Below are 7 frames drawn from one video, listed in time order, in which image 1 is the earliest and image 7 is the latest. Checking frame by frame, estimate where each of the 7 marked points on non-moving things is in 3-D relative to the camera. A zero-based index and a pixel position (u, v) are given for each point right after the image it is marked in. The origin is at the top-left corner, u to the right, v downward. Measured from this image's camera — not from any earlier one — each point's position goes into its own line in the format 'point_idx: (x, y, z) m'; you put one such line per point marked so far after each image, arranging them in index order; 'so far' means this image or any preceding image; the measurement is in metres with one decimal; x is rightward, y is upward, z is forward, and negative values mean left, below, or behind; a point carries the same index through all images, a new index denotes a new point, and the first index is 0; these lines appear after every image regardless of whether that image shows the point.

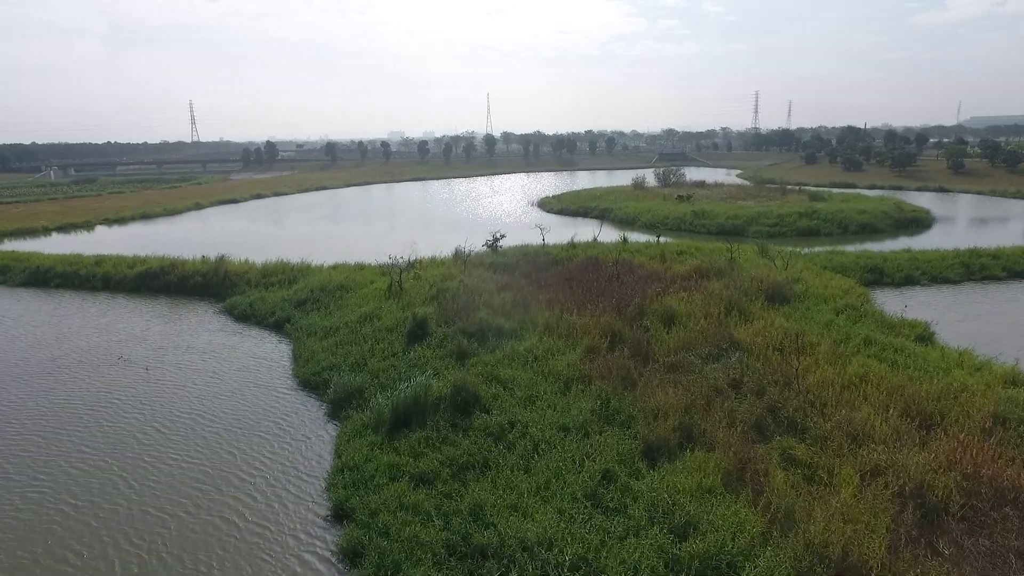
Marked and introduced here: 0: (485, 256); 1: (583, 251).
0: (-0.5, +0.6, +13.5) m
1: (+1.5, +0.8, +14.2) m
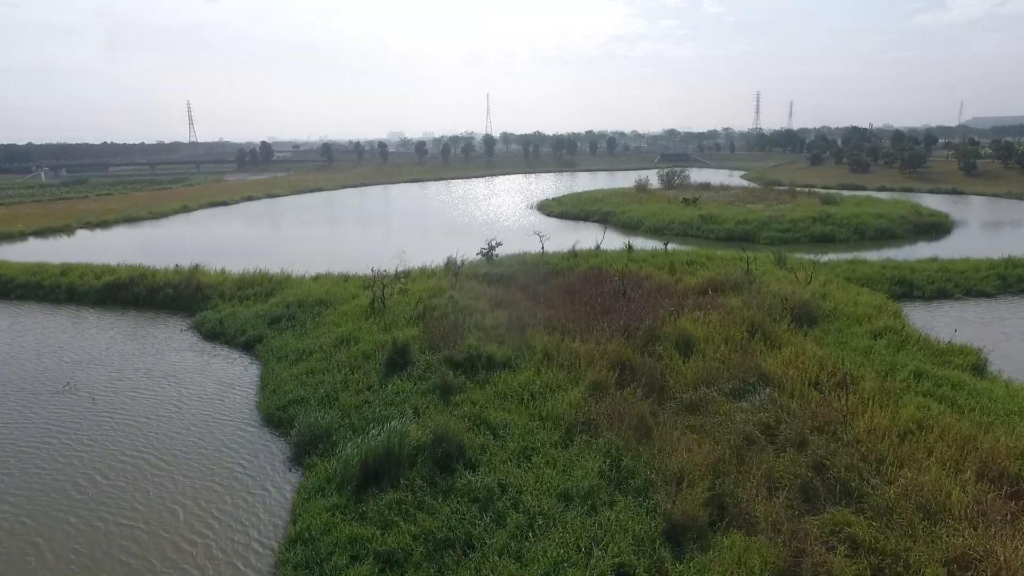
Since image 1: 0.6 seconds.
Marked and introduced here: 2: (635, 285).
0: (-0.6, +0.4, +12.5) m
1: (+1.5, +0.6, +13.2) m
2: (+2.0, +0.1, +10.6) m
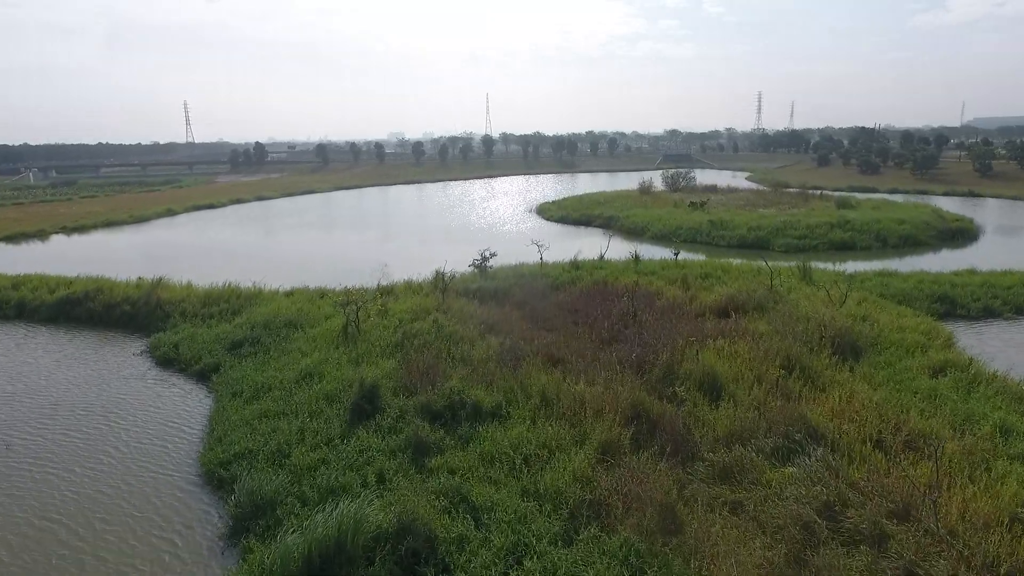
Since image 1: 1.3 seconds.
0: (-0.7, +0.1, +11.3) m
1: (+1.4, +0.3, +12.0) m
2: (+1.9, -0.2, +9.4) m
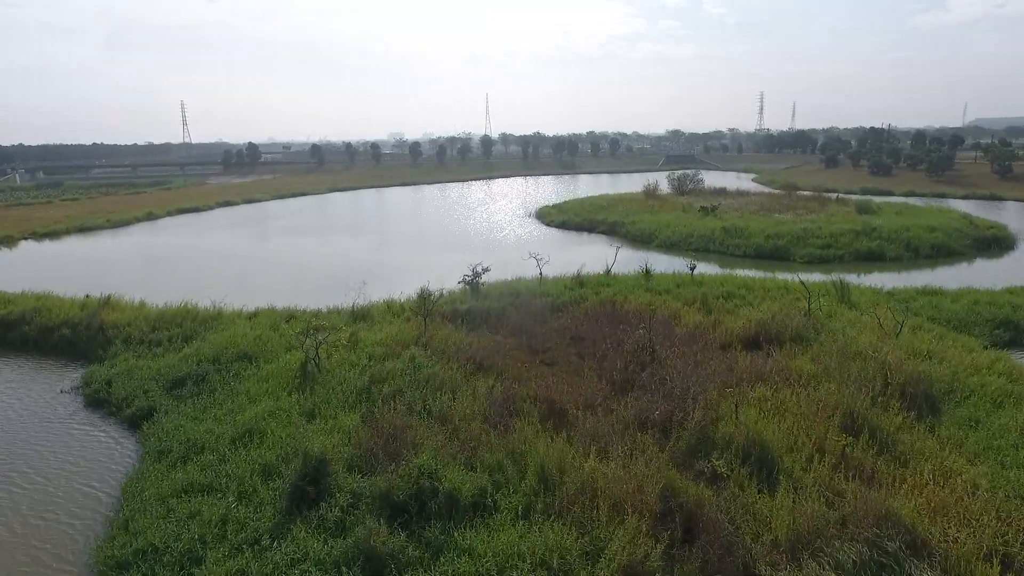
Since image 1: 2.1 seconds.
0: (-0.8, -0.2, +9.9) m
1: (+1.3, 0.0, +10.6) m
2: (+1.8, -0.5, +8.0) m
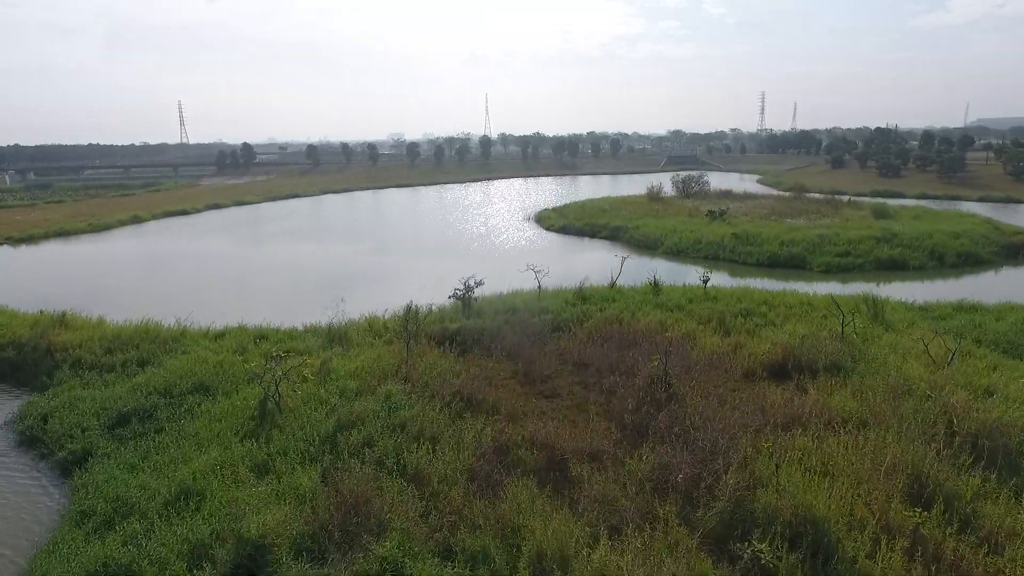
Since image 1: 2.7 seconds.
0: (-0.8, -0.4, +8.9) m
1: (+1.2, -0.2, +9.6) m
2: (+1.7, -0.7, +7.0) m
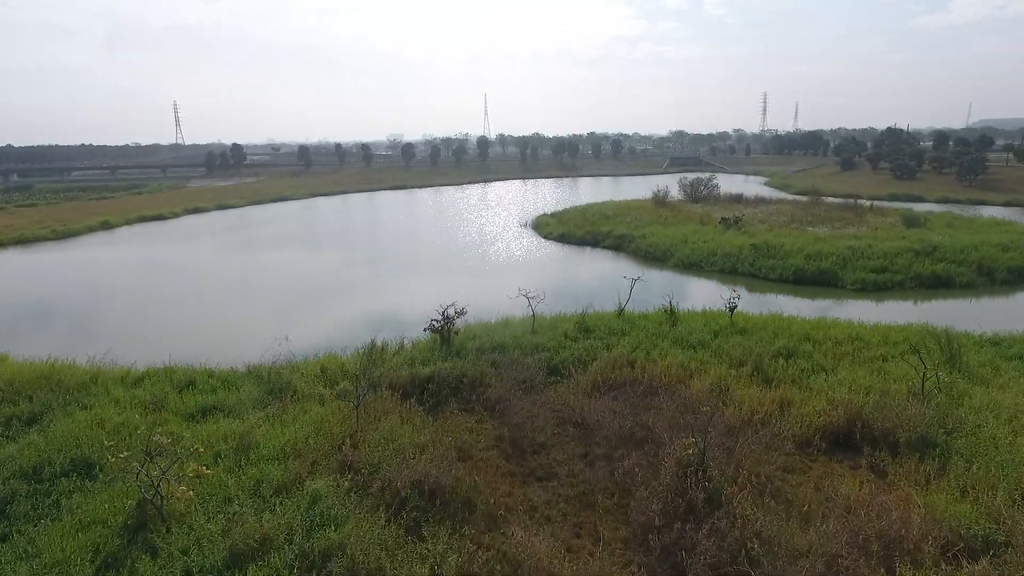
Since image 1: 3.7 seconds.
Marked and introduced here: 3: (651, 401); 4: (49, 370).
0: (-1.0, -0.8, +7.2) m
1: (+1.1, -0.6, +8.0) m
2: (+1.6, -1.1, +5.3) m
3: (+1.3, -1.0, +6.2) m
4: (-5.2, -0.9, +7.6) m
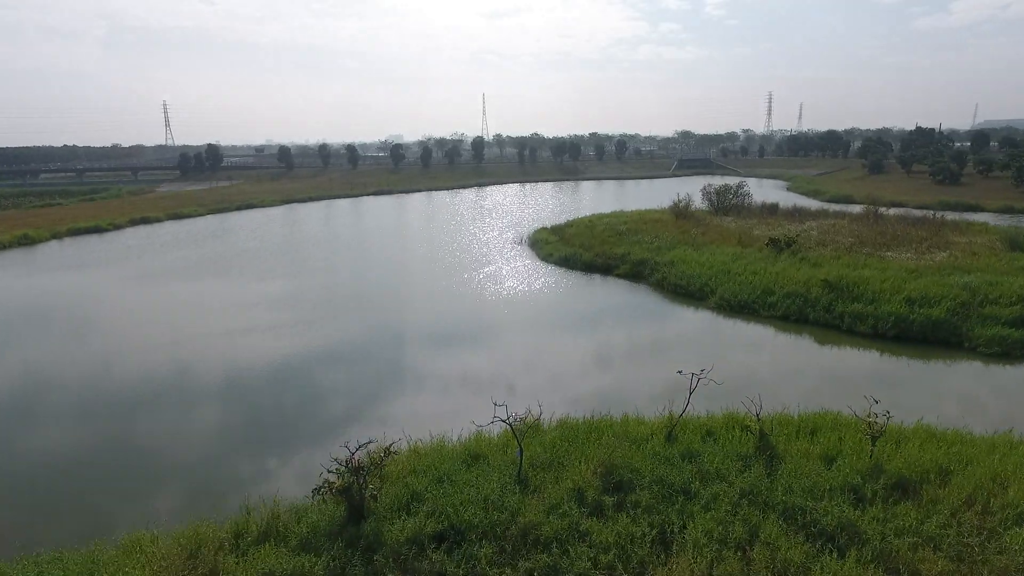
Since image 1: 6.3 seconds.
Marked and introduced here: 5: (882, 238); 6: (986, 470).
0: (-1.2, -1.6, +3.4) m
1: (+0.9, -1.4, +4.2) m
2: (+1.4, -1.9, +1.5) m
3: (+1.1, -1.8, +2.4) m
4: (-5.4, -1.7, +3.8) m
5: (+7.8, +1.1, +14.1) m
6: (+3.3, -1.2, +4.6) m
